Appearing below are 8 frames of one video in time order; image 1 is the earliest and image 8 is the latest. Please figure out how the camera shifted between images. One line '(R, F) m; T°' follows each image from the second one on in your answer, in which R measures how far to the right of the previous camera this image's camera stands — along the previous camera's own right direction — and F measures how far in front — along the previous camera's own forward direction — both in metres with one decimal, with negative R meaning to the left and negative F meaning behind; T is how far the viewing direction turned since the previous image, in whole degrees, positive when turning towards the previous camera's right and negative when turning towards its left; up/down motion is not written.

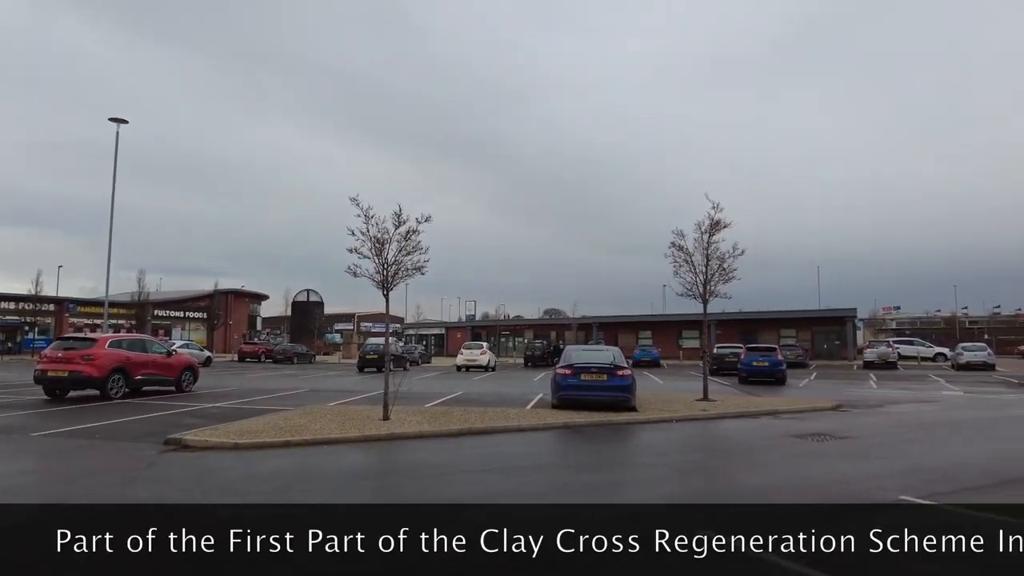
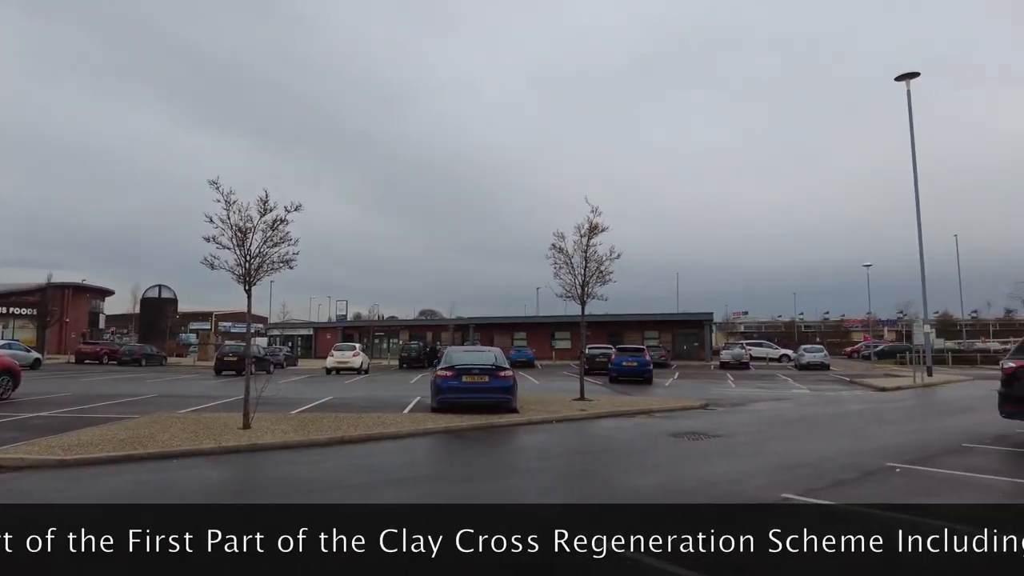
(-0.1, +0.4) m; +11°
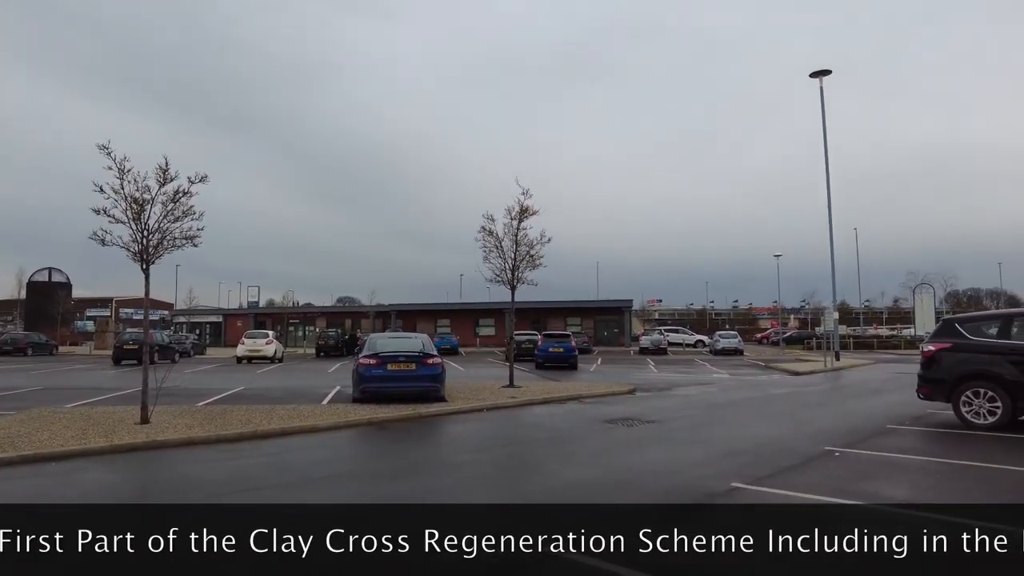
(-0.1, +0.6) m; +7°
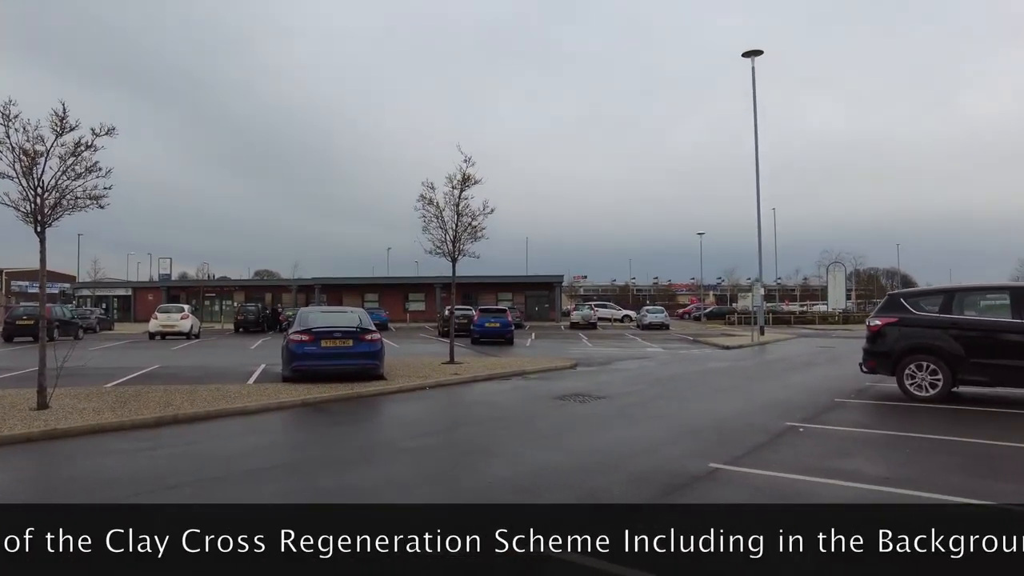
(-0.3, +0.6) m; +7°
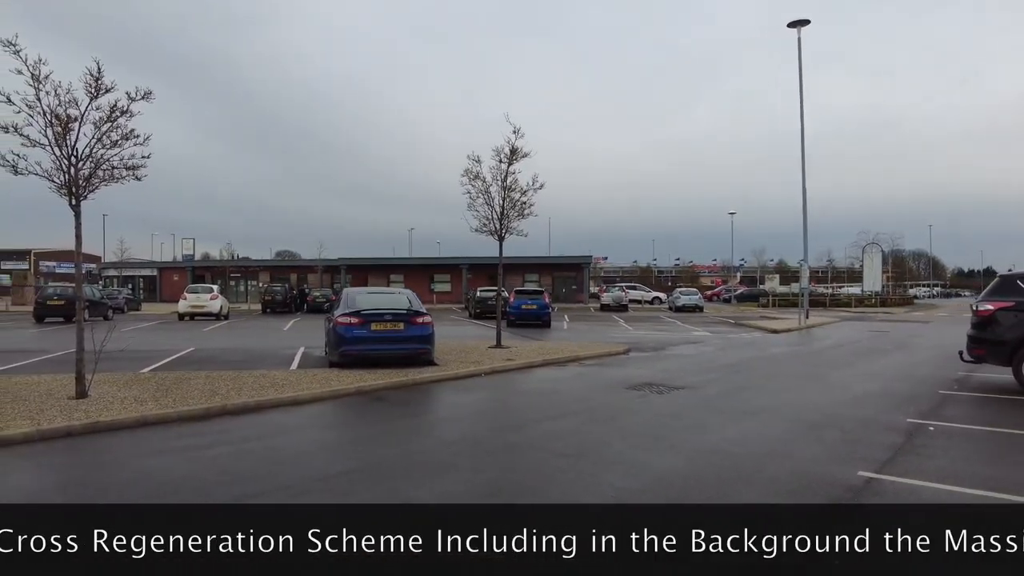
(-0.7, +0.8) m; -2°
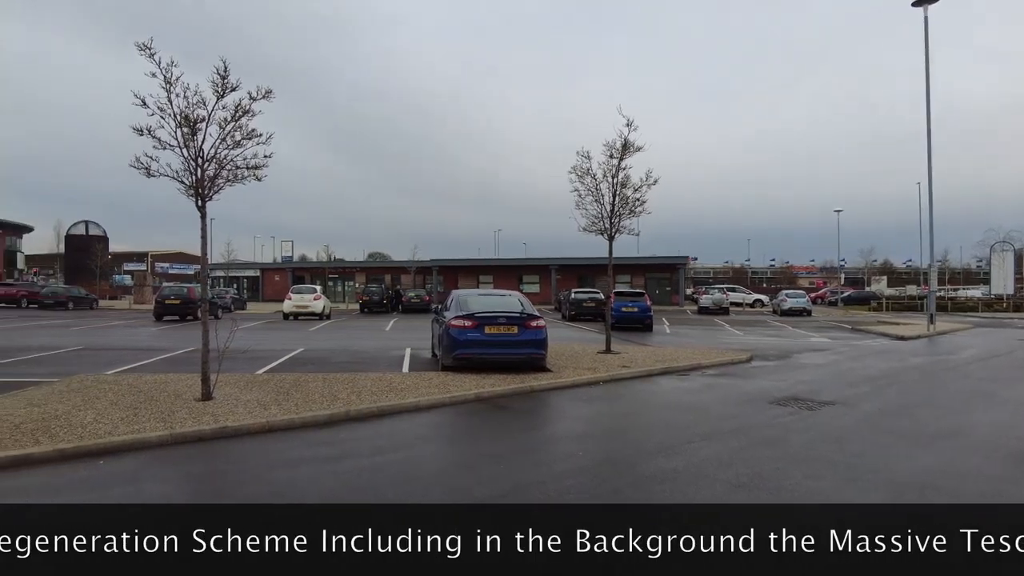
(-0.5, +0.5) m; -7°
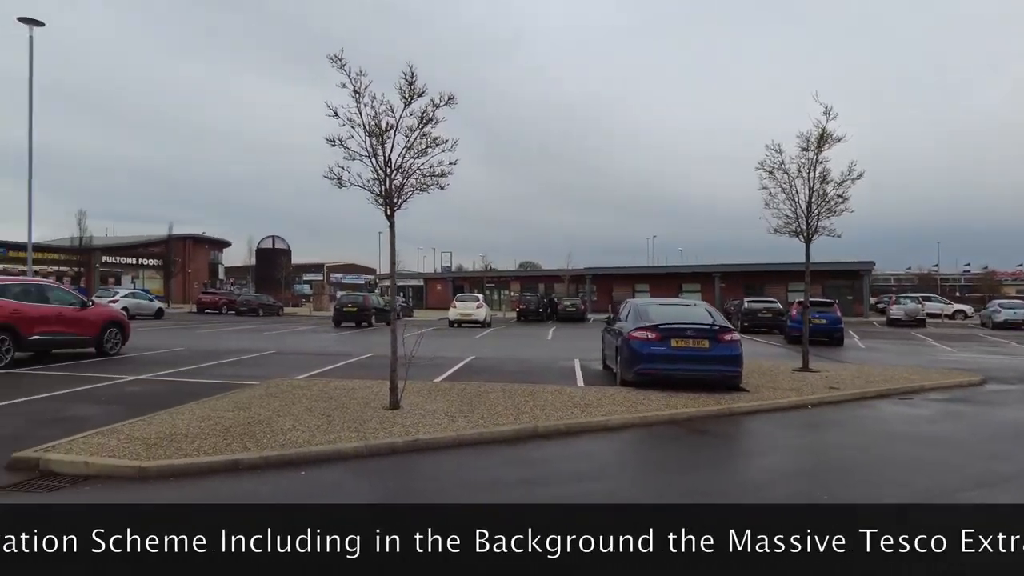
(-0.5, +0.5) m; -13°
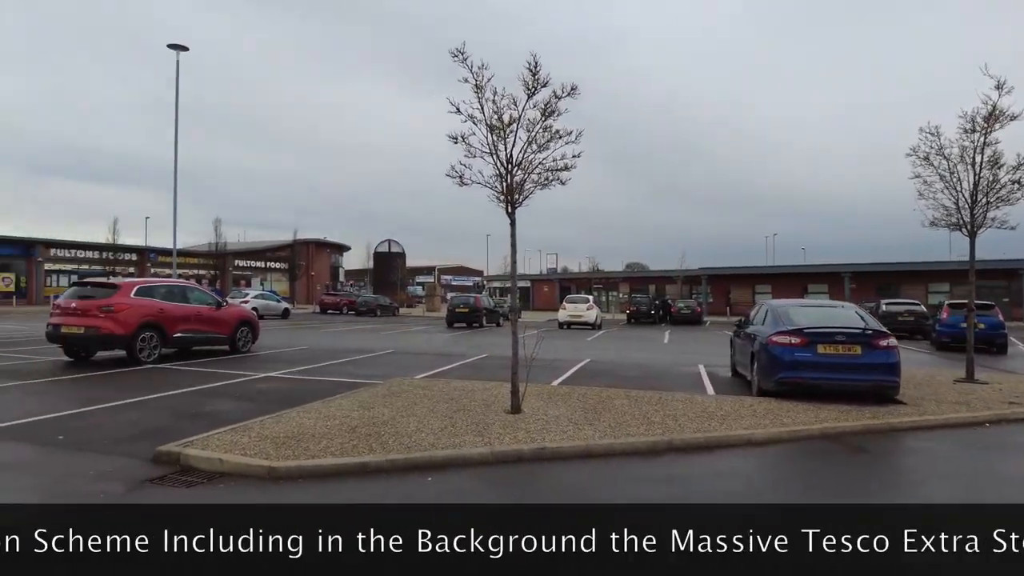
(-0.2, +0.4) m; -9°
